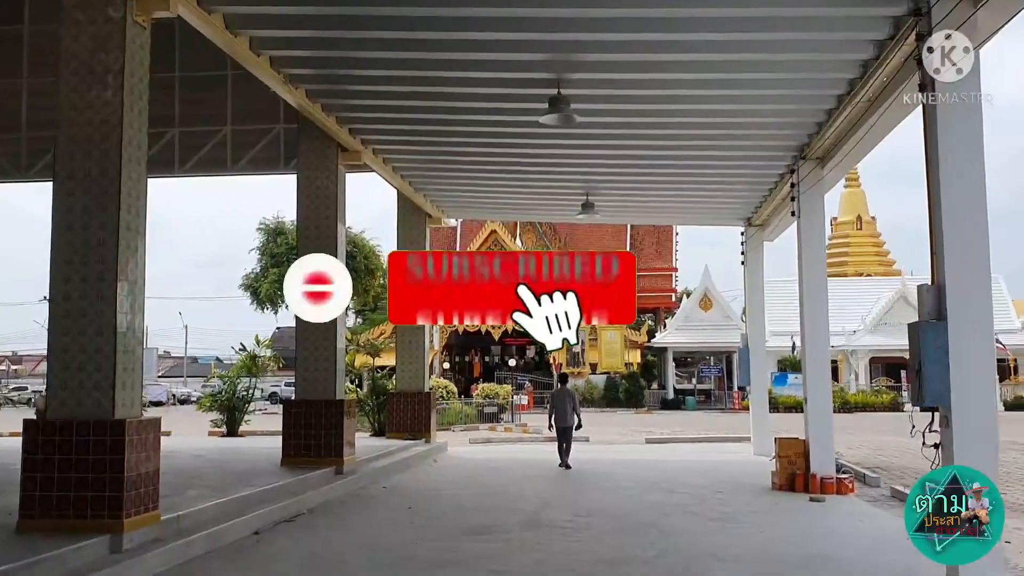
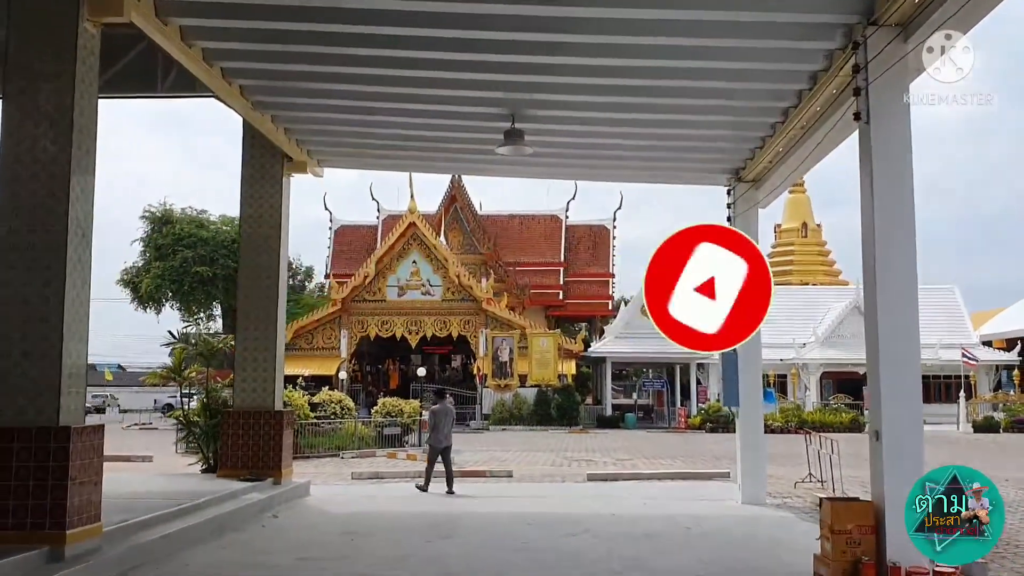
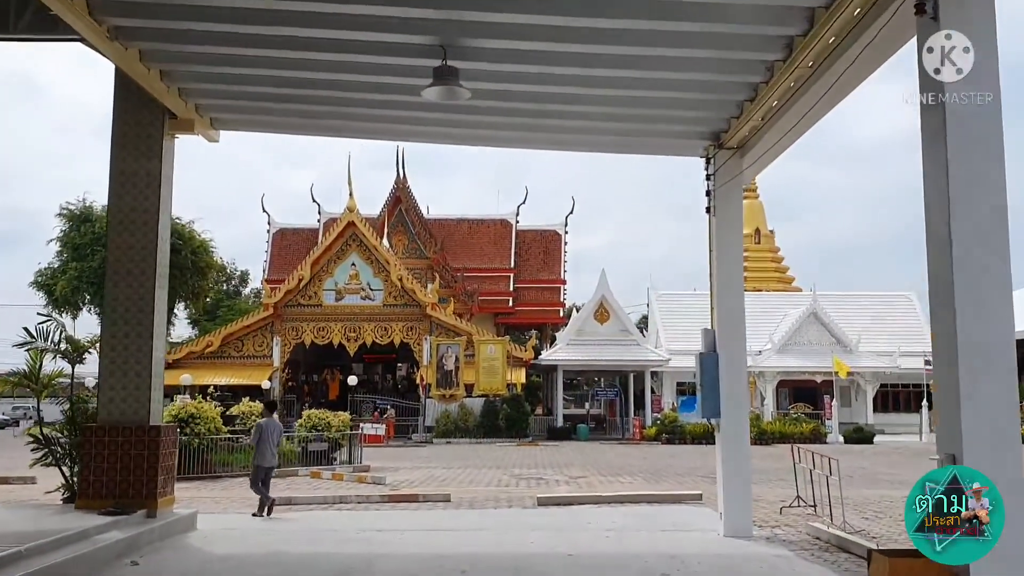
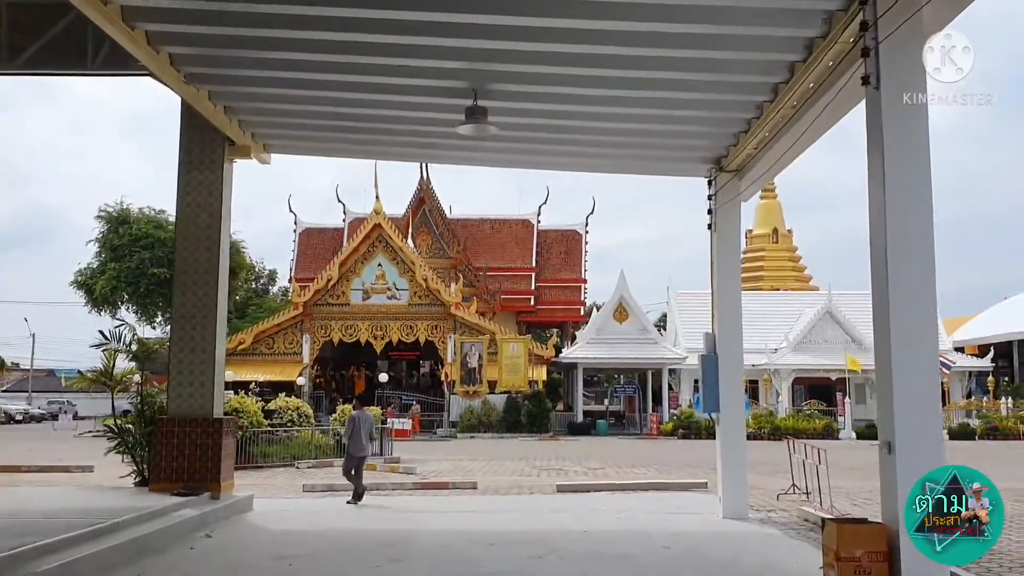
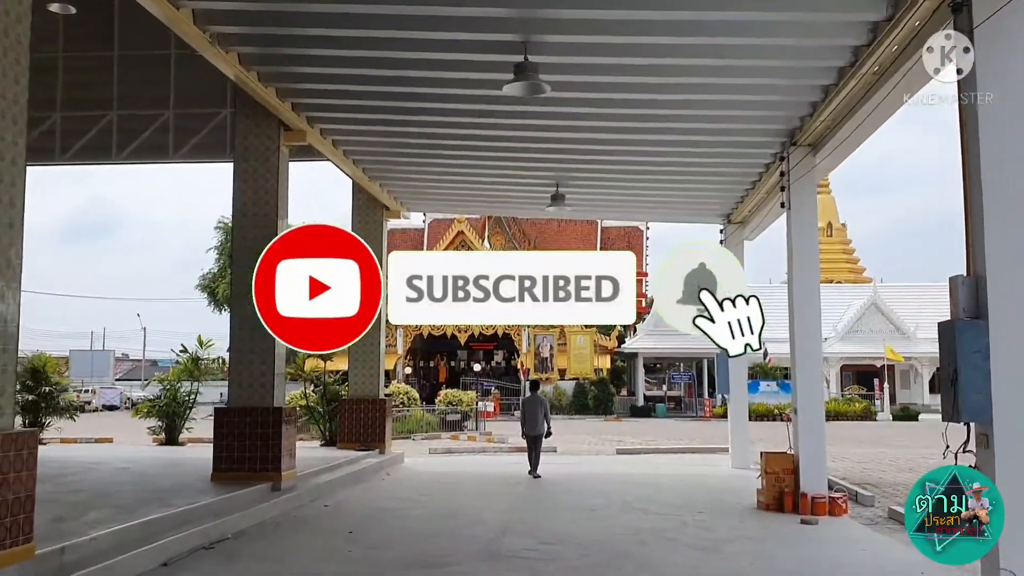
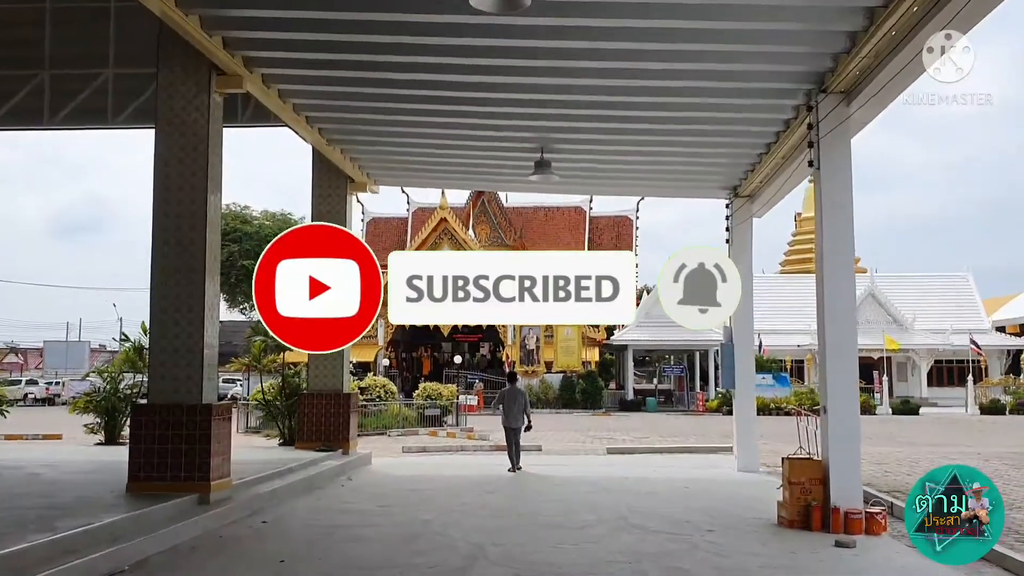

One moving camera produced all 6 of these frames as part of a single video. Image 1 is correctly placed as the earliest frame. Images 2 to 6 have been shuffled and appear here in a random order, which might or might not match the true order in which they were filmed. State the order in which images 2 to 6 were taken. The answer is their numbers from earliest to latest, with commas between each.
5, 6, 2, 4, 3
